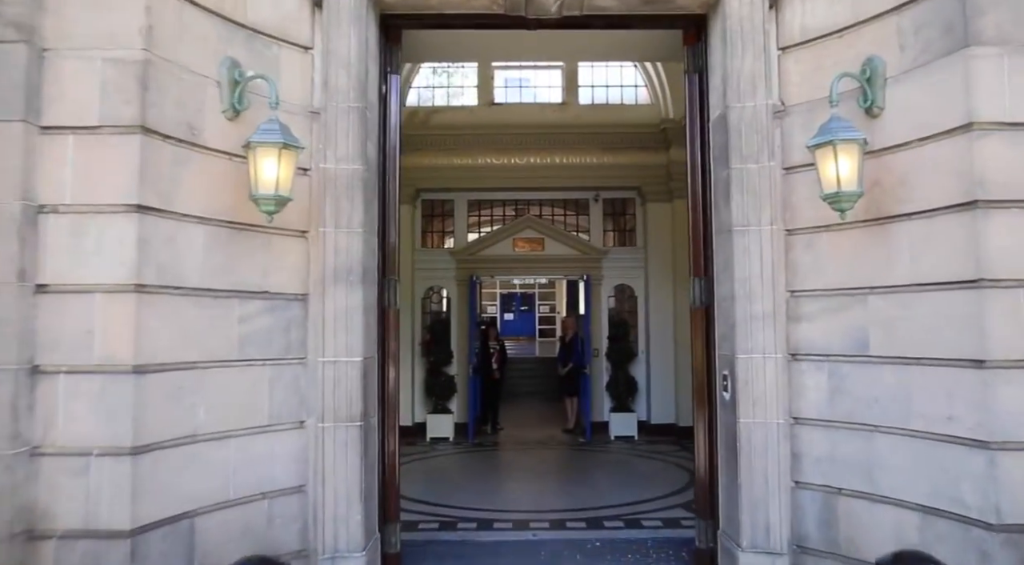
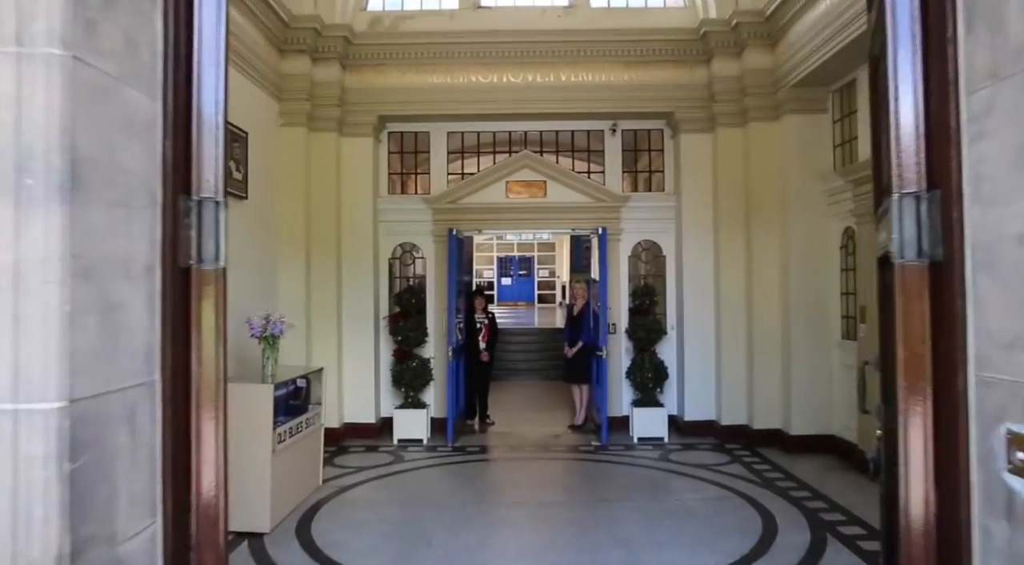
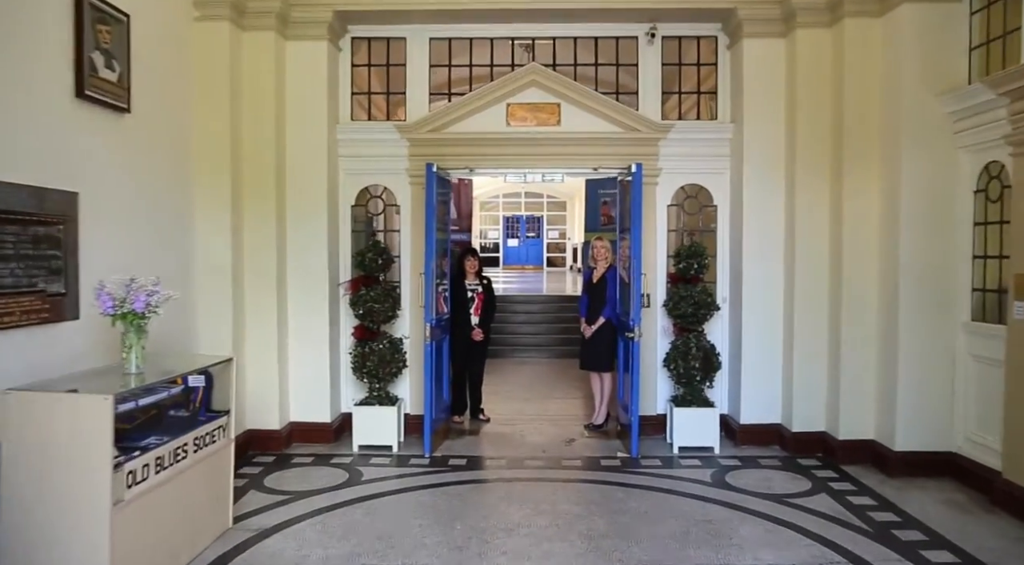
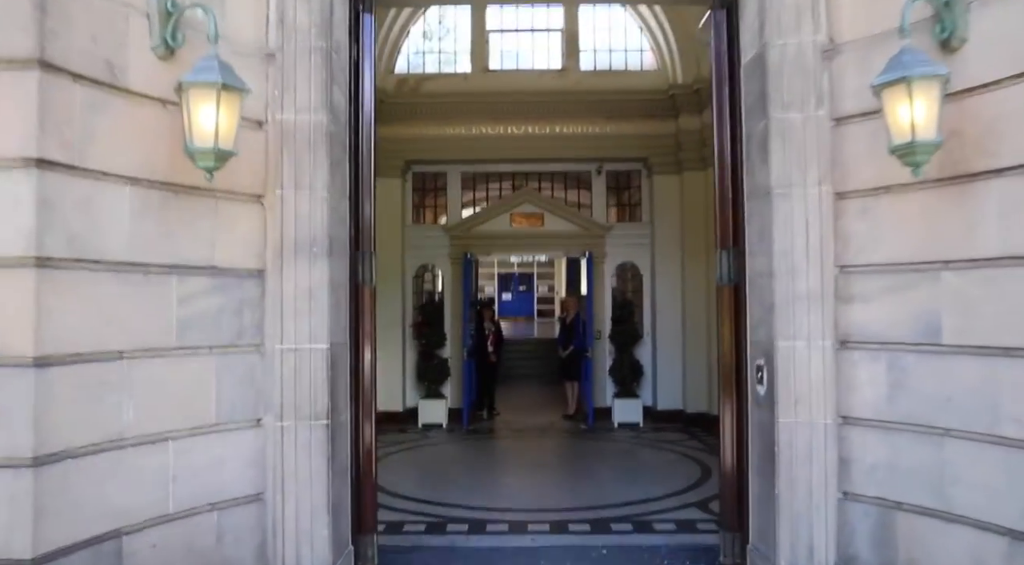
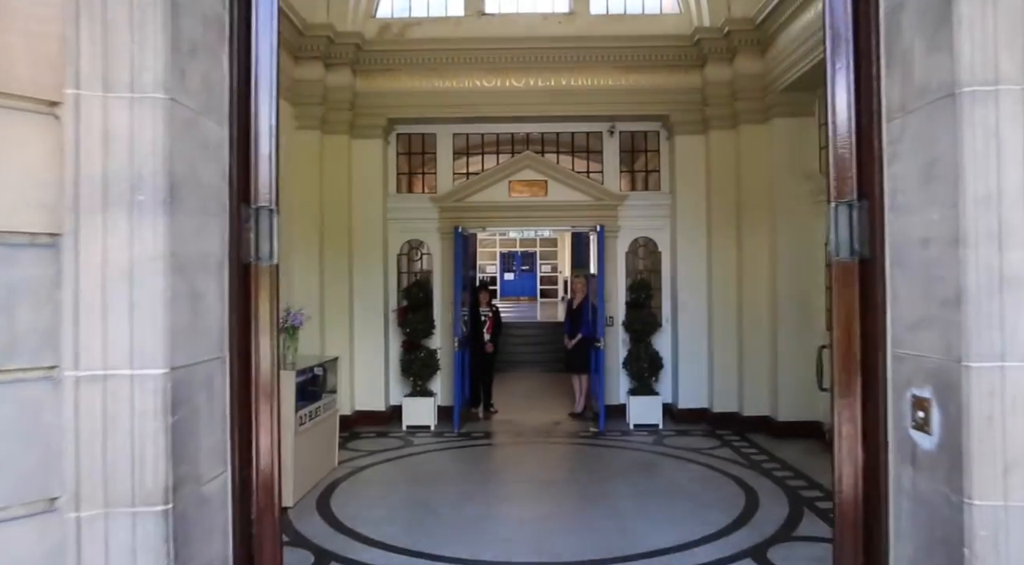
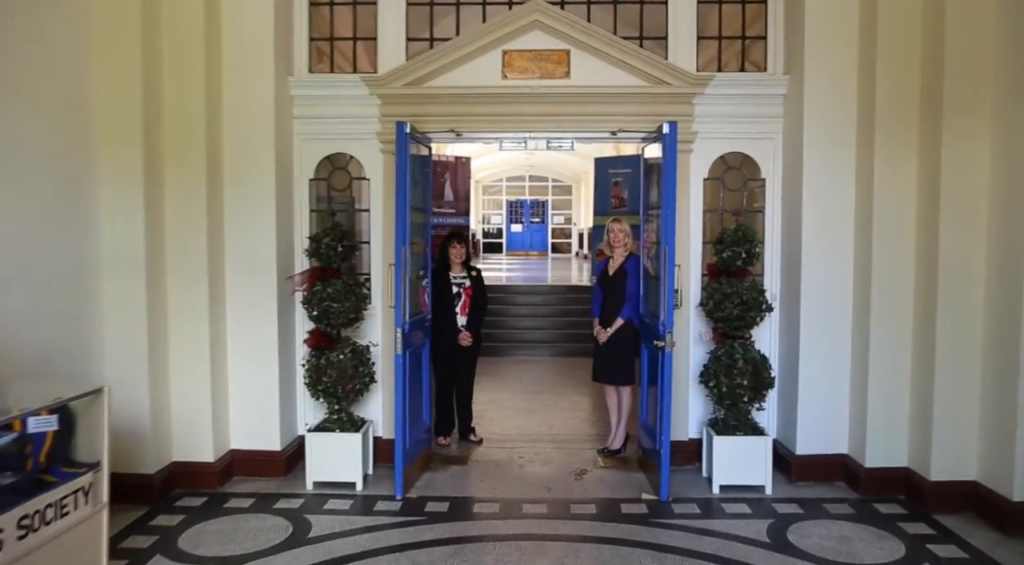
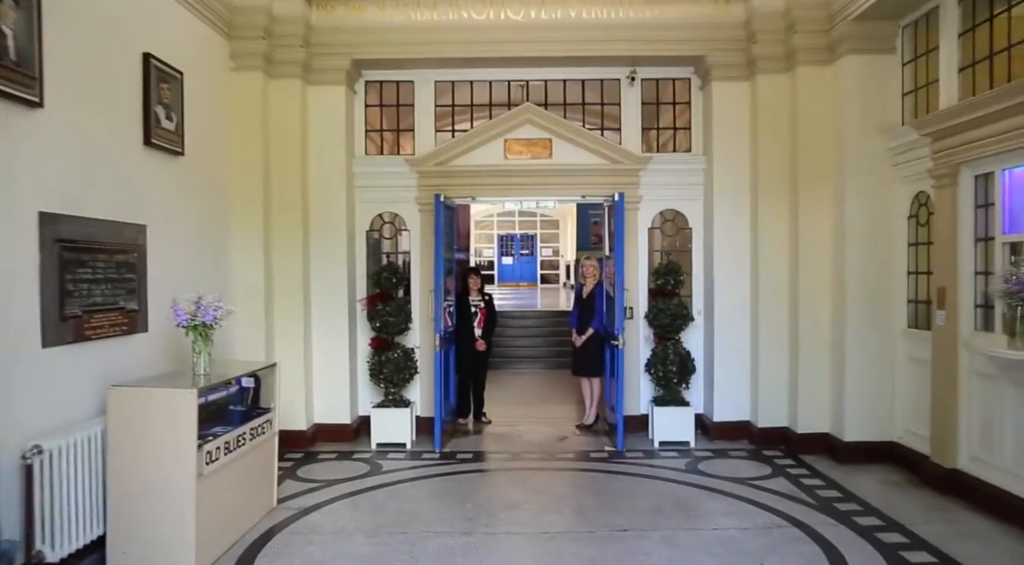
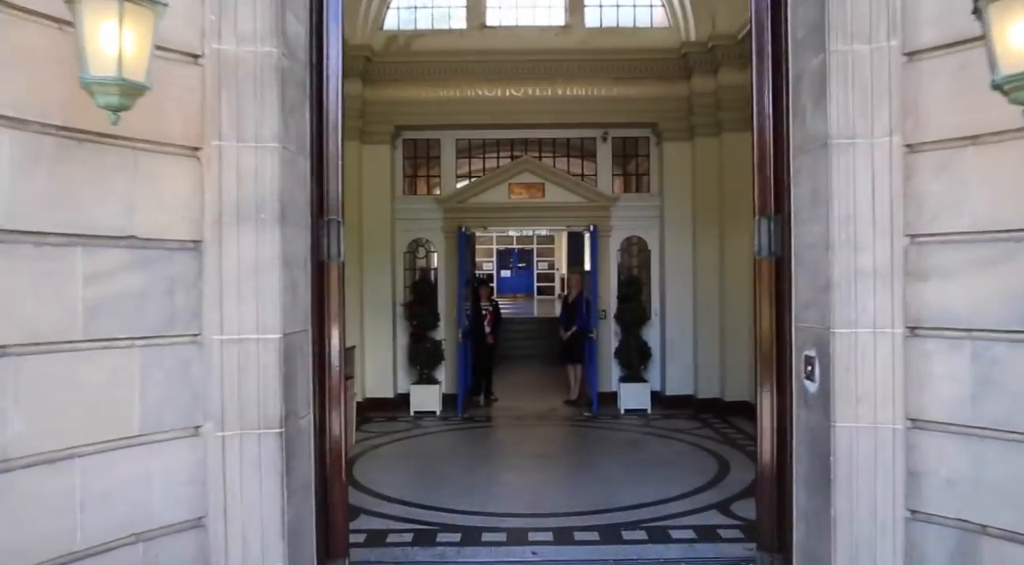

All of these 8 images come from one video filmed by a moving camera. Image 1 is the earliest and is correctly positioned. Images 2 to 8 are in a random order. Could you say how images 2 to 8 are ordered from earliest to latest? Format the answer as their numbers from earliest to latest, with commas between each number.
4, 8, 5, 2, 7, 3, 6
